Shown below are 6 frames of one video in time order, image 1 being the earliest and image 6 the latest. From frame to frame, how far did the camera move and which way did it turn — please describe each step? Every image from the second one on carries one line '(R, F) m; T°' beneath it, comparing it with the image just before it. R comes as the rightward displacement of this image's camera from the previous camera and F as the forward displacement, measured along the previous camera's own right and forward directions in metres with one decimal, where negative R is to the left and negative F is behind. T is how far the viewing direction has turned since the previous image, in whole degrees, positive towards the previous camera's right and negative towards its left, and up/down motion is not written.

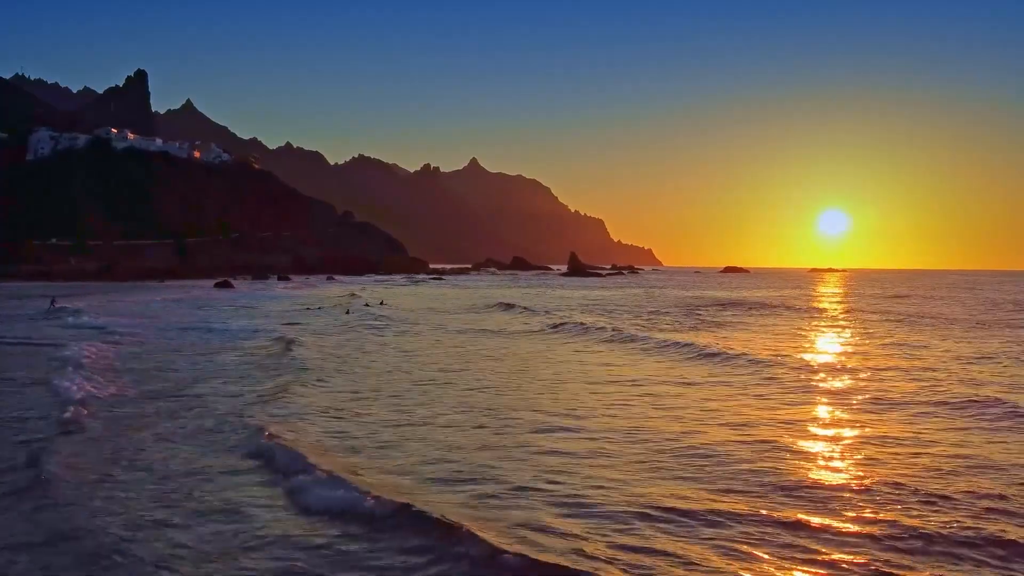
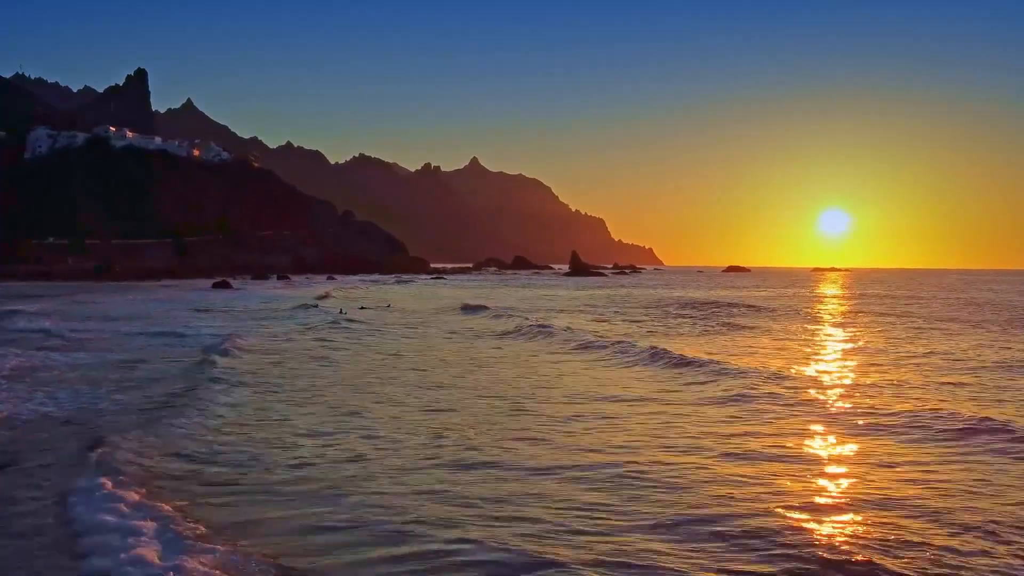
(-0.1, +0.5) m; 0°
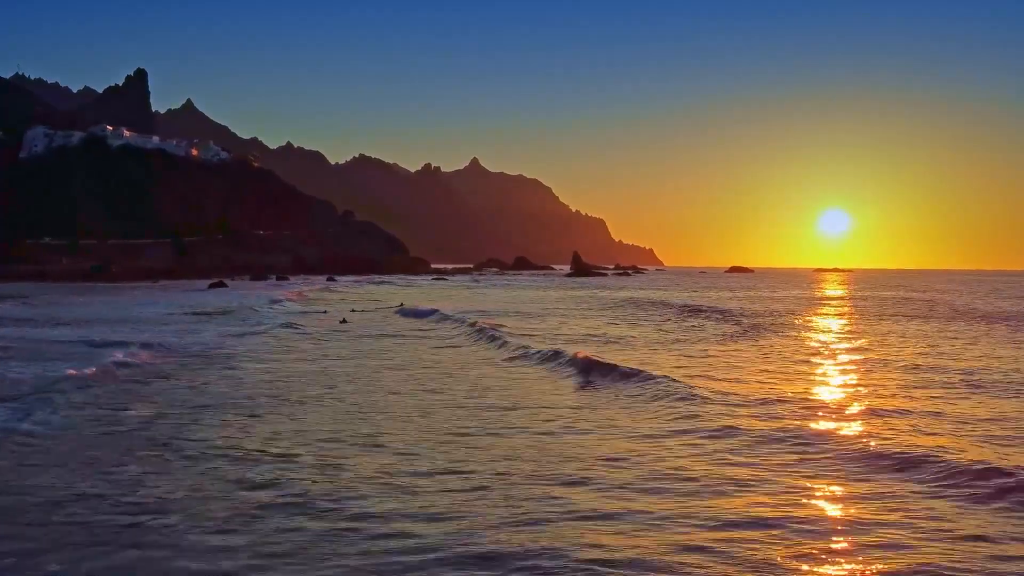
(-0.2, +0.9) m; 0°
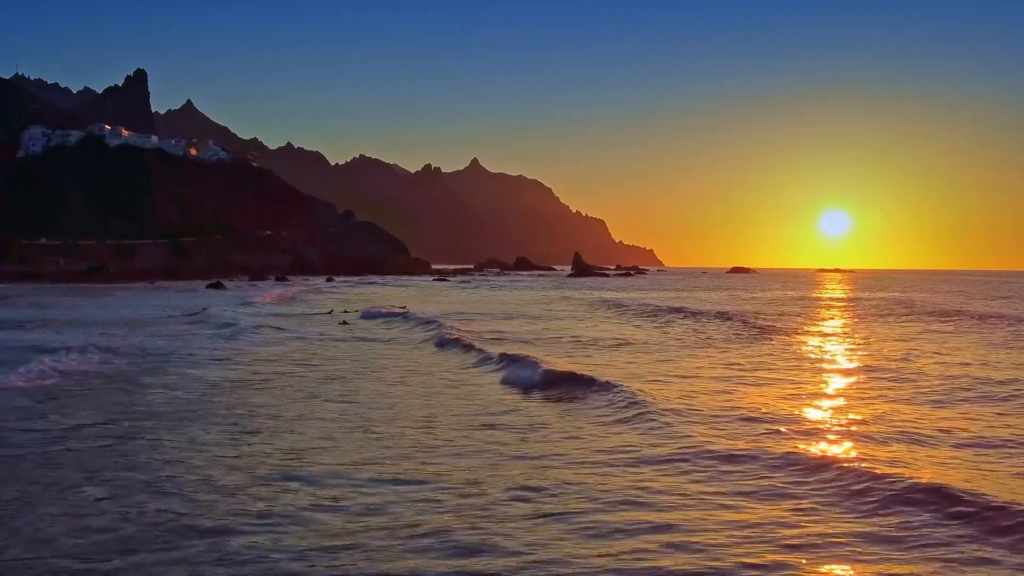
(-0.1, +0.9) m; 0°
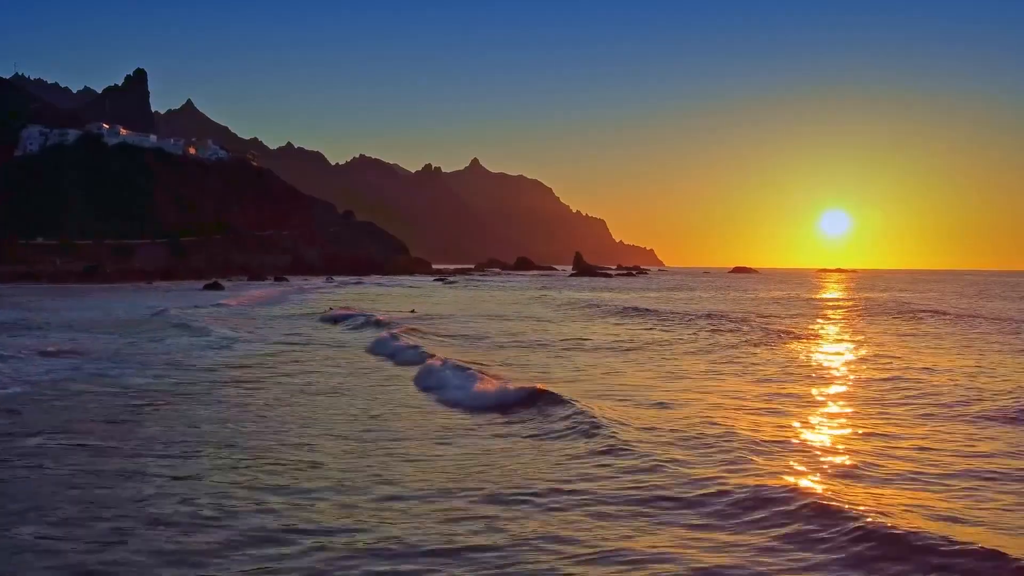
(-0.1, +0.7) m; 0°
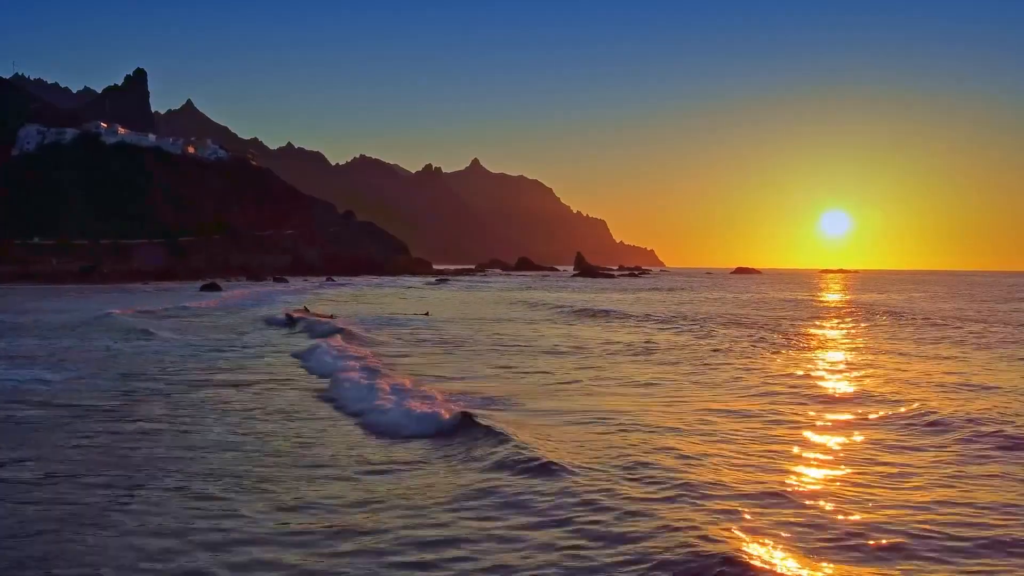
(-0.2, +0.8) m; 0°
